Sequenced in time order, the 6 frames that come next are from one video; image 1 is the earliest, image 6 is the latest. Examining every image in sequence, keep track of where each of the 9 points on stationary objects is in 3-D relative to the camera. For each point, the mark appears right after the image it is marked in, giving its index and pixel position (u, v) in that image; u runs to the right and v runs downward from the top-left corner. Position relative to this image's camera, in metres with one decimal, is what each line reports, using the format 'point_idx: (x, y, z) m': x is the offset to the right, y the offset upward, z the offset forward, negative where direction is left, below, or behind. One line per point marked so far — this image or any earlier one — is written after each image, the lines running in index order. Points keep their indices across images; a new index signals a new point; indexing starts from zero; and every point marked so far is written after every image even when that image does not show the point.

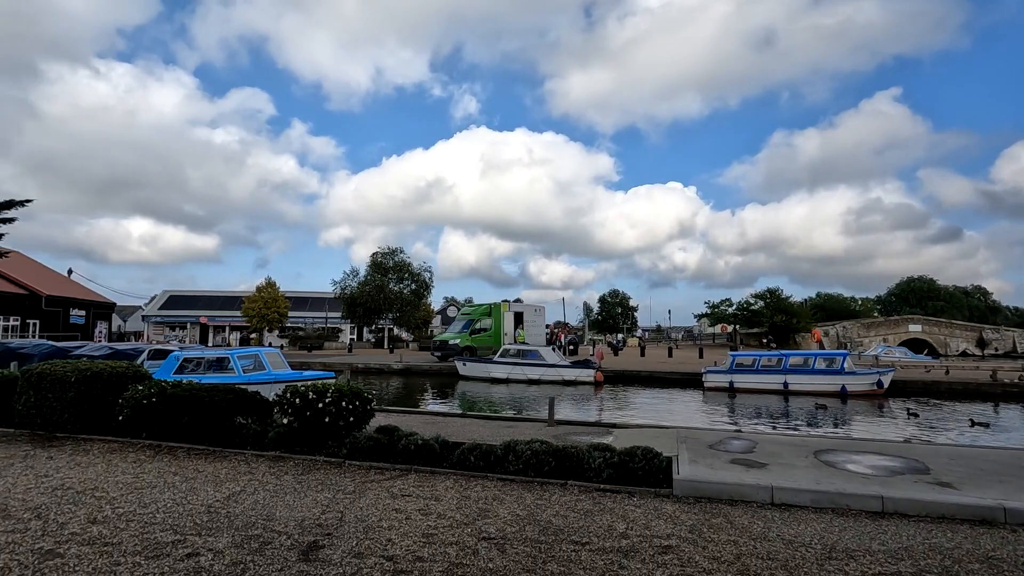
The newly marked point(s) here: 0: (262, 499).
0: (-2.6, -2.2, +5.6) m
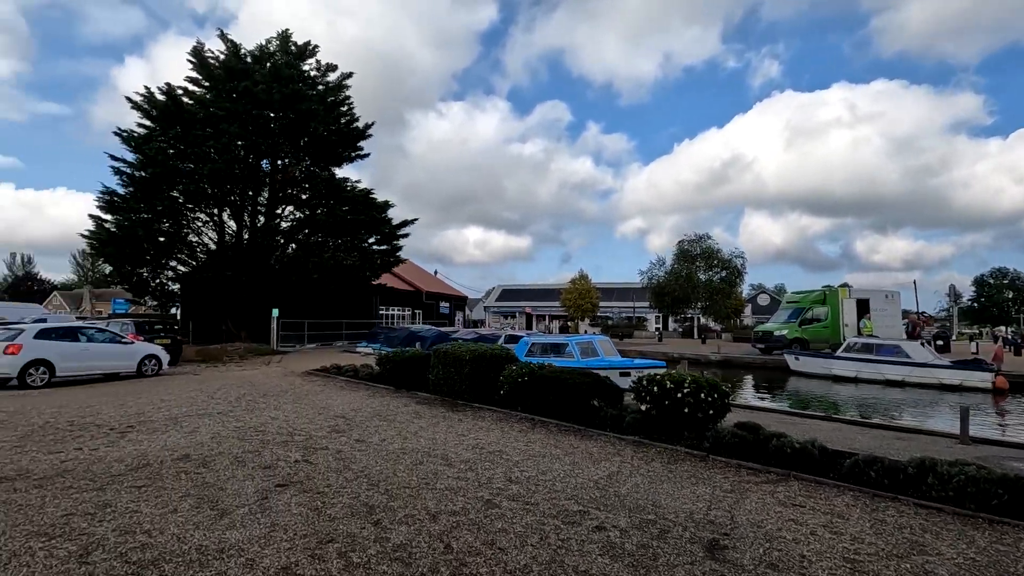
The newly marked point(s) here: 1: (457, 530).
0: (+1.4, -2.1, +5.7) m
1: (-0.5, -2.0, +4.4) m
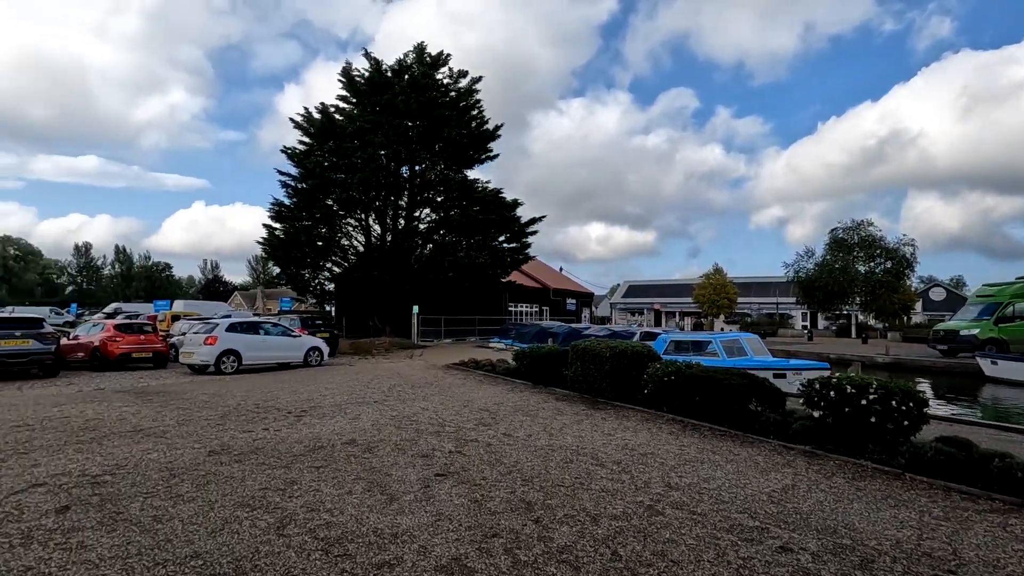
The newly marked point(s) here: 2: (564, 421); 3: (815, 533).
0: (+2.9, -2.0, +5.0) m
1: (+0.8, -1.9, +4.1) m
2: (+0.8, -2.1, +8.3) m
3: (+2.4, -2.0, +4.3) m
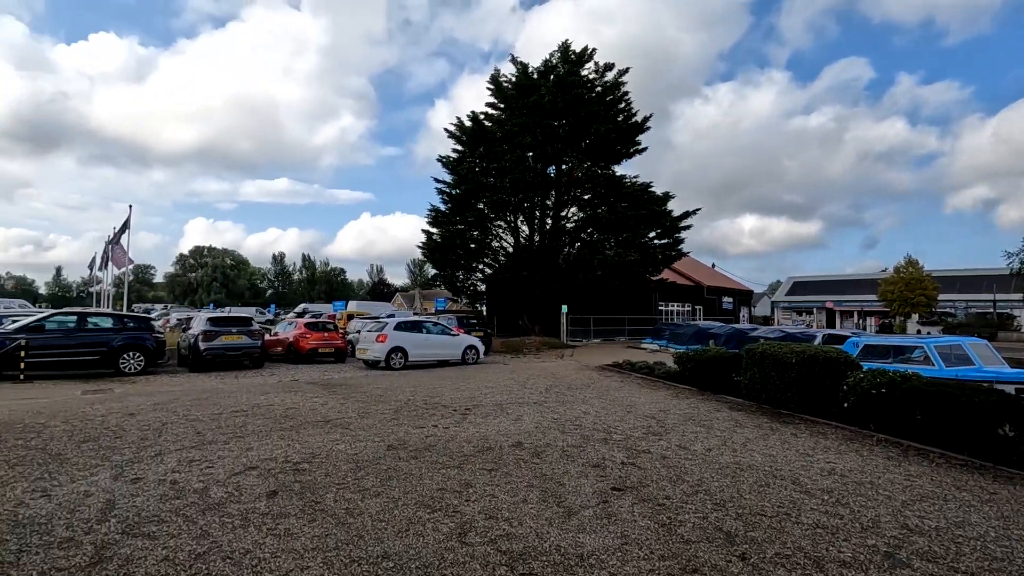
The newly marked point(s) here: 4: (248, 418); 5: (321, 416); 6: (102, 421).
0: (+4.4, -1.9, +3.6) m
1: (+2.2, -1.9, +3.3) m
2: (+3.2, -2.0, +7.4) m
3: (+3.7, -1.9, +3.1) m
4: (-4.1, -2.0, +8.4) m
5: (-3.1, -2.1, +8.7) m
6: (-6.3, -2.0, +8.2) m
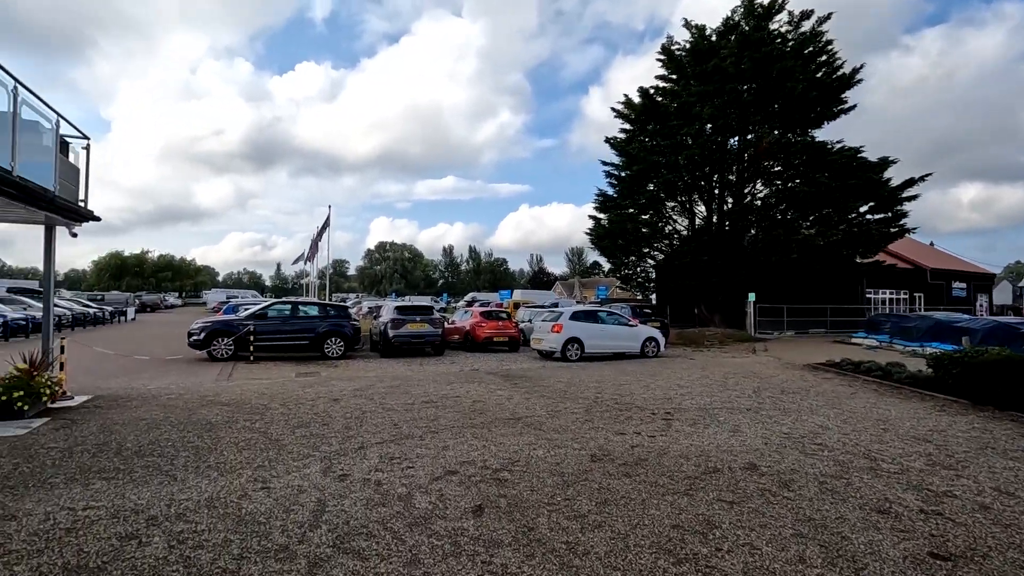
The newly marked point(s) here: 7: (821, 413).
0: (+5.7, -1.8, +1.2) m
1: (+3.5, -1.8, +1.5) m
2: (+5.6, -1.8, +5.1) m
3: (+4.9, -1.8, +0.8) m
4: (-1.1, -1.9, +8.2) m
5: (0.0, -1.9, +8.1) m
6: (-3.2, -1.9, +8.6) m
7: (+4.7, -1.9, +8.1) m
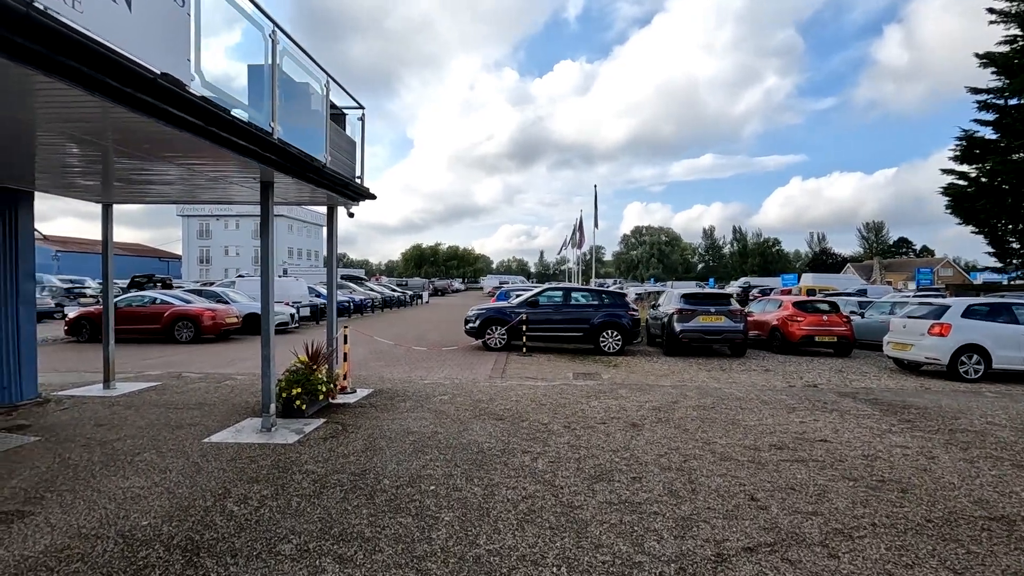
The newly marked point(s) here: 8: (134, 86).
0: (+5.7, -1.8, -4.4) m
1: (+3.9, -1.8, -3.1) m
2: (+7.4, -1.7, -0.9) m
3: (+4.8, -1.8, -4.4) m
4: (+2.8, -1.7, +4.9) m
5: (+3.7, -1.7, +4.4) m
6: (+1.1, -1.7, +6.2) m
7: (+8.0, -1.7, +2.2) m
8: (-2.6, +1.4, +3.7) m
